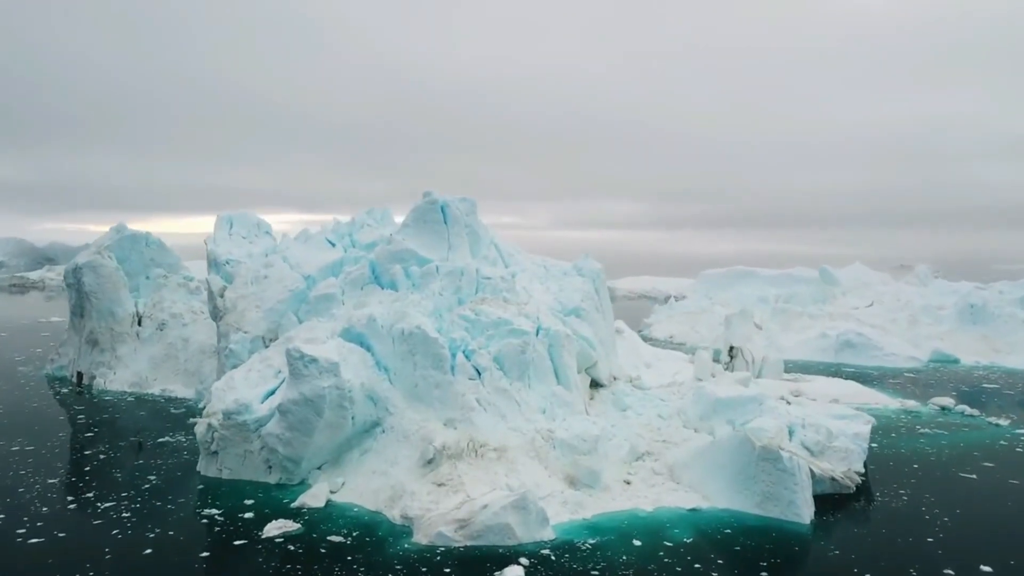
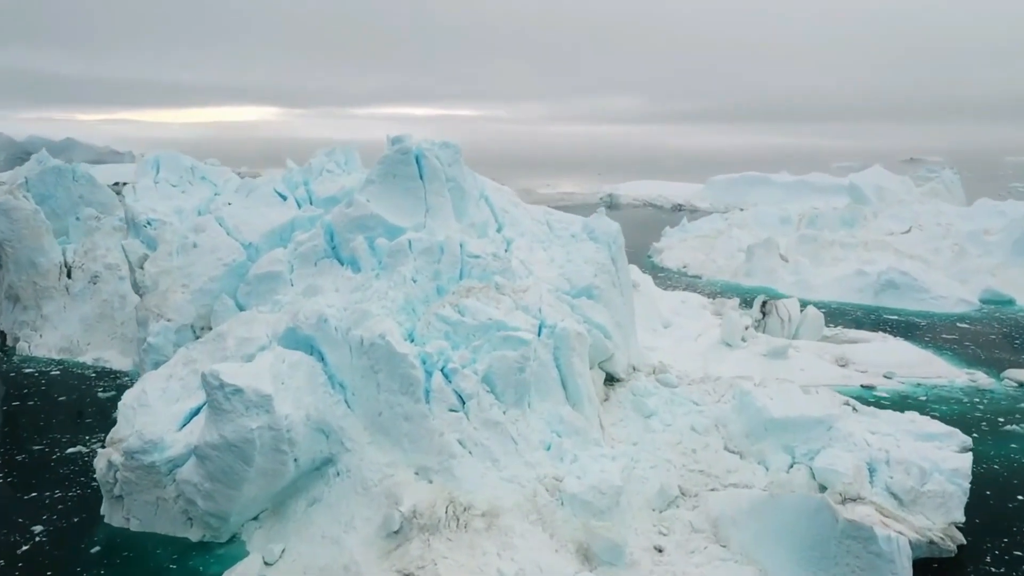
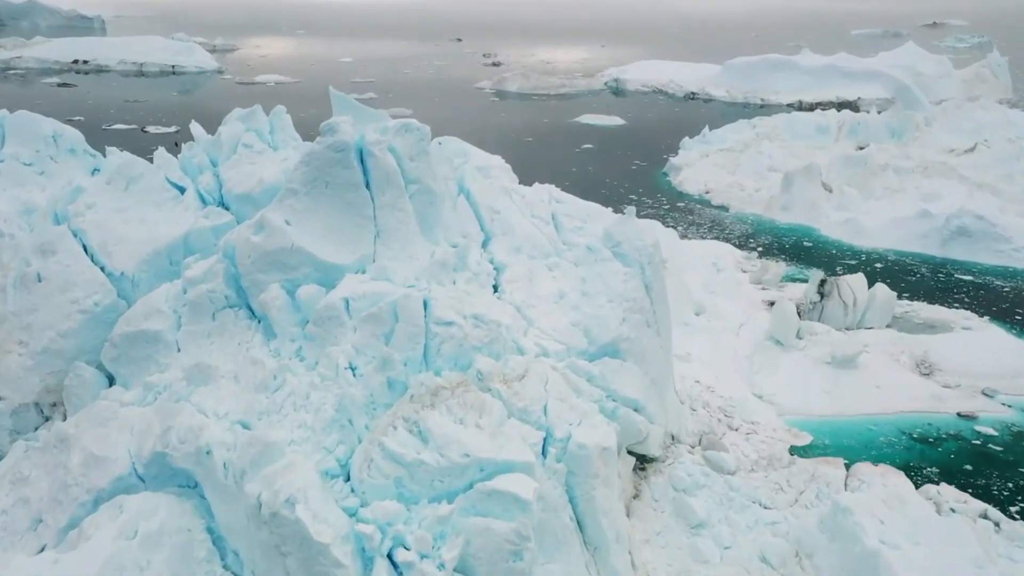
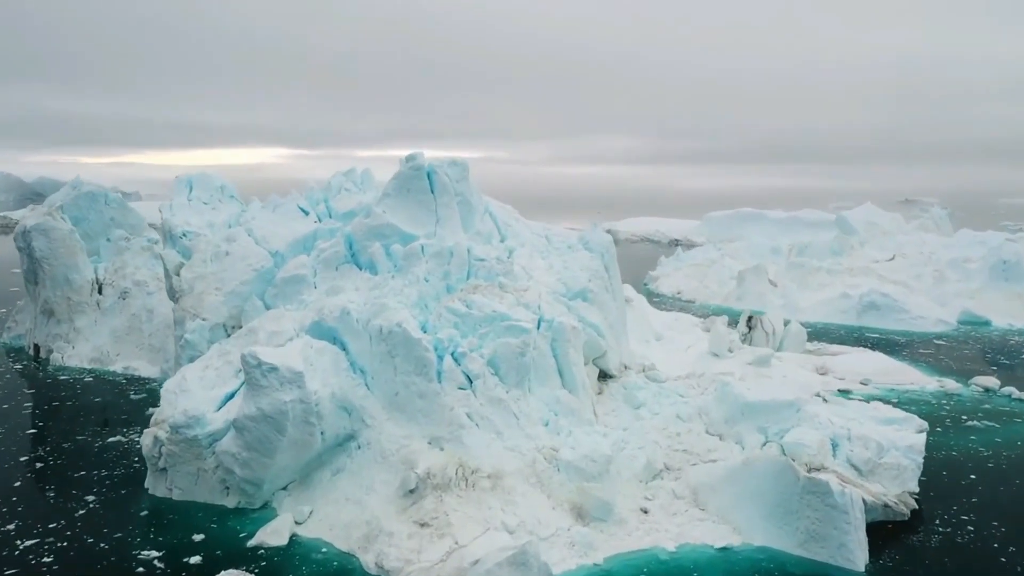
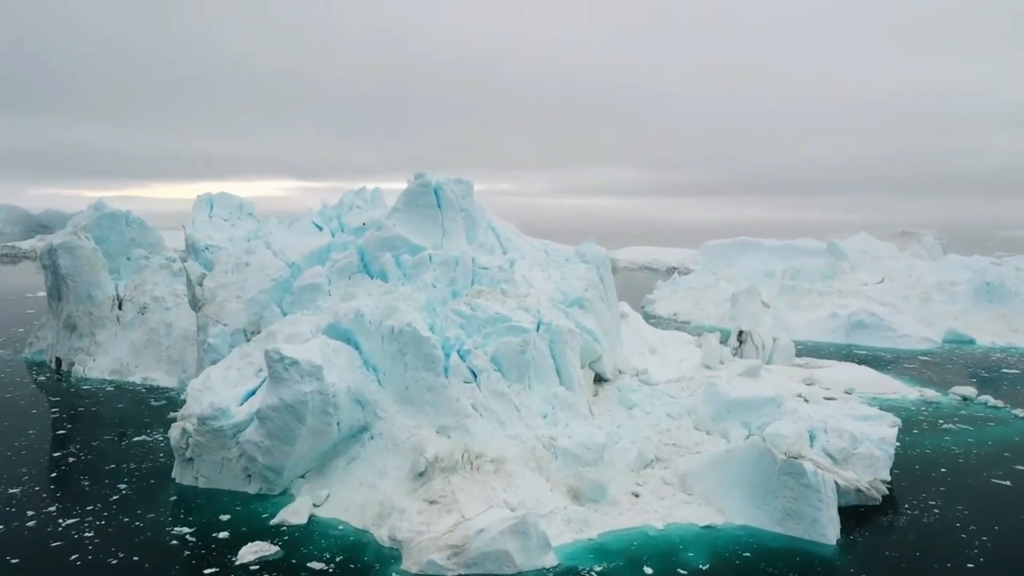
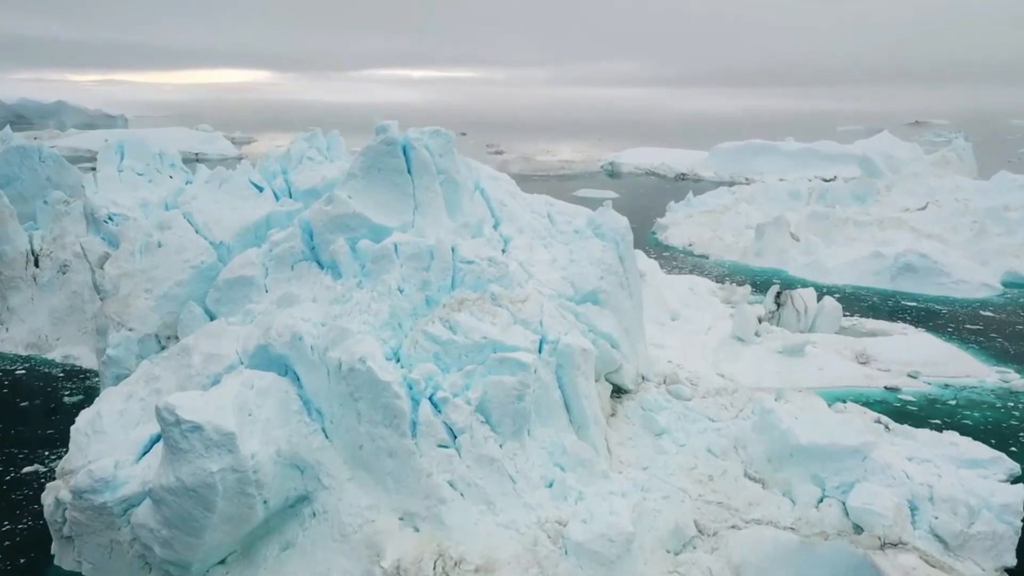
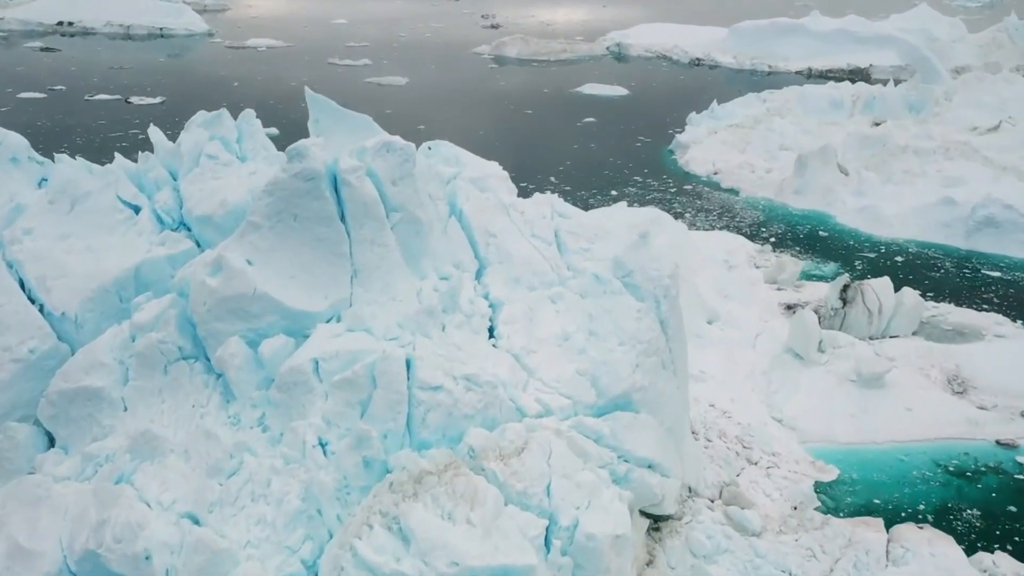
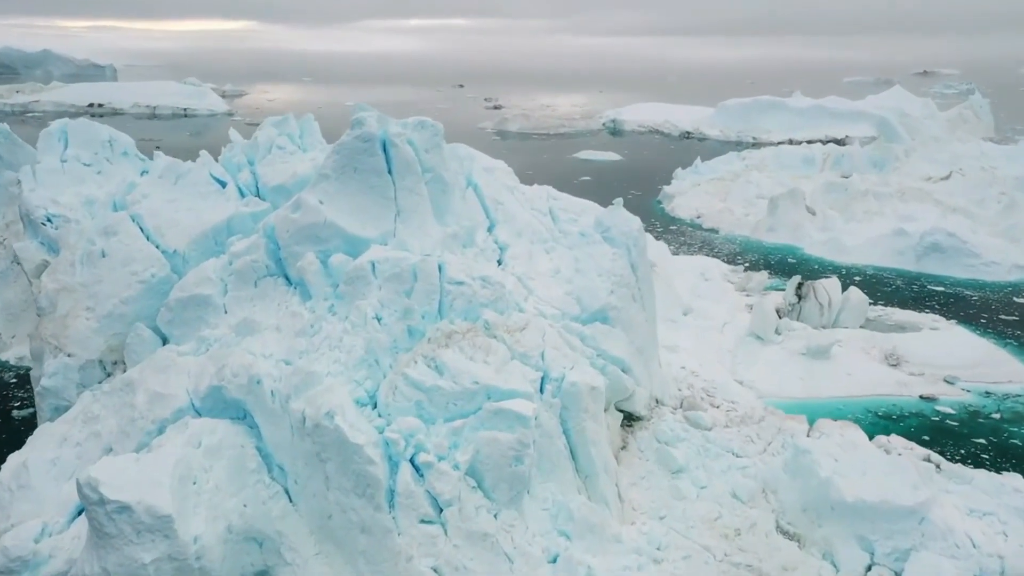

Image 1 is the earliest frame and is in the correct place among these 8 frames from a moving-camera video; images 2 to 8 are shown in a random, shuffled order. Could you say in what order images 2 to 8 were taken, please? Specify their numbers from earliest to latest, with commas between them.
5, 4, 2, 6, 8, 3, 7
